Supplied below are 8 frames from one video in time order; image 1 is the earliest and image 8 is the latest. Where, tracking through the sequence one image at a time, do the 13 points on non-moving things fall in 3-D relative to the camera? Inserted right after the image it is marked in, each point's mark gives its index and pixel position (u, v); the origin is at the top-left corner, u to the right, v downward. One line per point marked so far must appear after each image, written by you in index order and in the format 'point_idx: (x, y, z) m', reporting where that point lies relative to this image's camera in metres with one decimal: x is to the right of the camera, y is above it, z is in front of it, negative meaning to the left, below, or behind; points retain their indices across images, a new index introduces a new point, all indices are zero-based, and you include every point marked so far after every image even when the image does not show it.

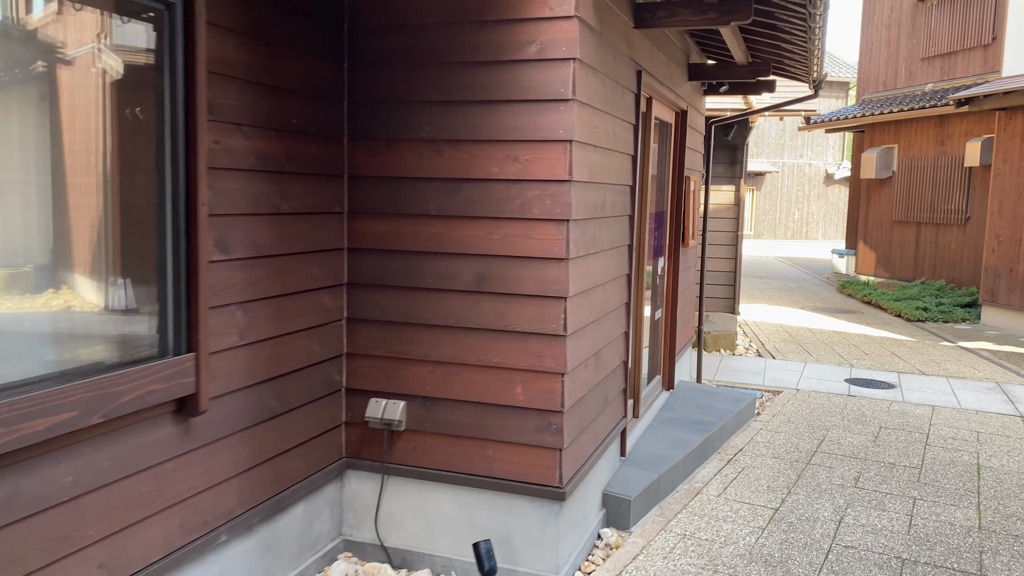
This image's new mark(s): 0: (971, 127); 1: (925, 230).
0: (+7.3, +2.6, +13.4) m
1: (+7.1, +1.0, +14.5) m
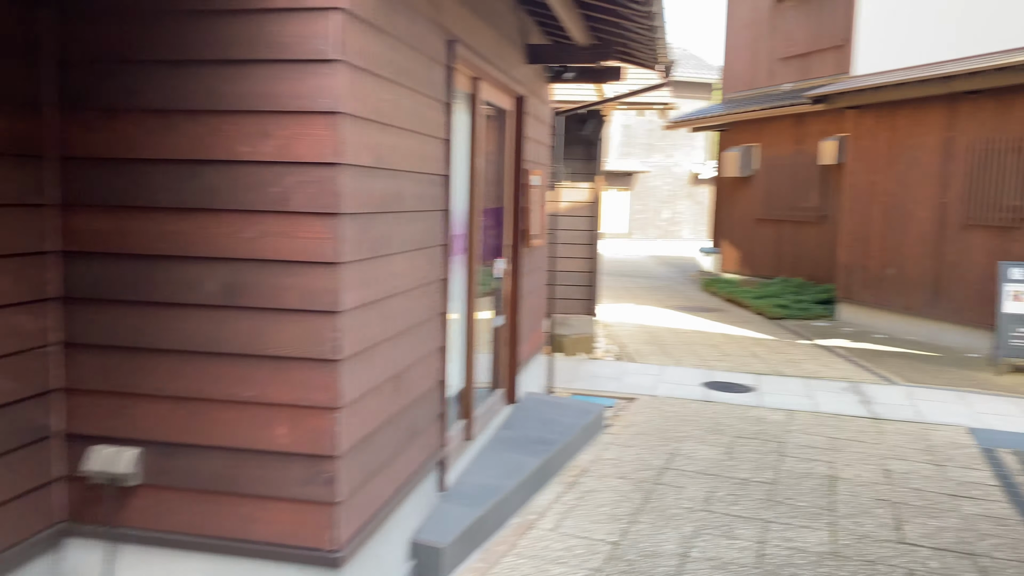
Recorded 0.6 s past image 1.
0: (+5.1, +2.6, +13.6) m
1: (+4.8, +1.0, +14.7) m
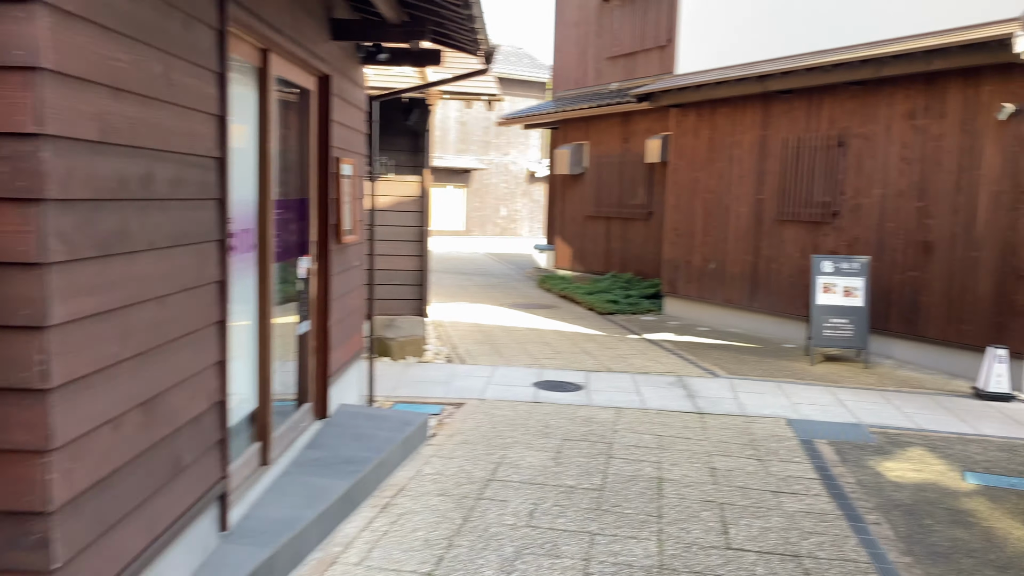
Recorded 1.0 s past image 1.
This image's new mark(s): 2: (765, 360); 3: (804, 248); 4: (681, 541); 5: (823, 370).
0: (+2.3, +2.7, +13.8) m
1: (+1.8, +1.1, +14.8) m
2: (+2.7, -0.8, +8.9) m
3: (+3.5, +0.5, +10.1) m
4: (+0.8, -1.2, +4.0) m
5: (+3.2, -0.8, +8.5) m
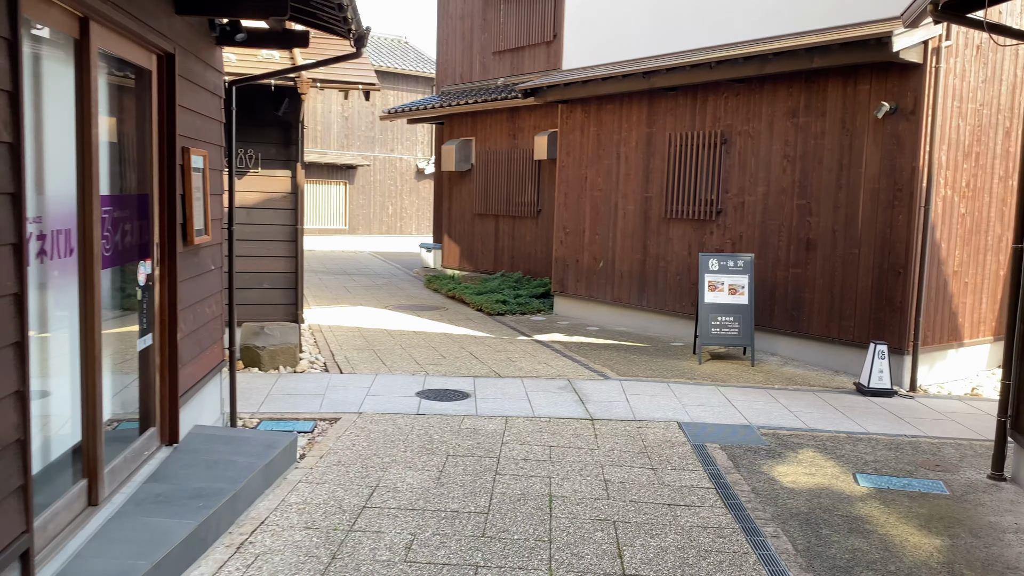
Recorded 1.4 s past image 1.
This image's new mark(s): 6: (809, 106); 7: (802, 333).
0: (+0.4, +2.7, +13.6) m
1: (-0.2, +1.1, +14.5) m
2: (+1.5, -0.8, +8.8) m
3: (+2.1, +0.5, +10.0) m
4: (+0.3, -1.2, +3.7) m
5: (+2.0, -0.8, +8.5) m
6: (+3.1, +1.9, +8.7) m
7: (+3.1, -0.5, +8.8) m
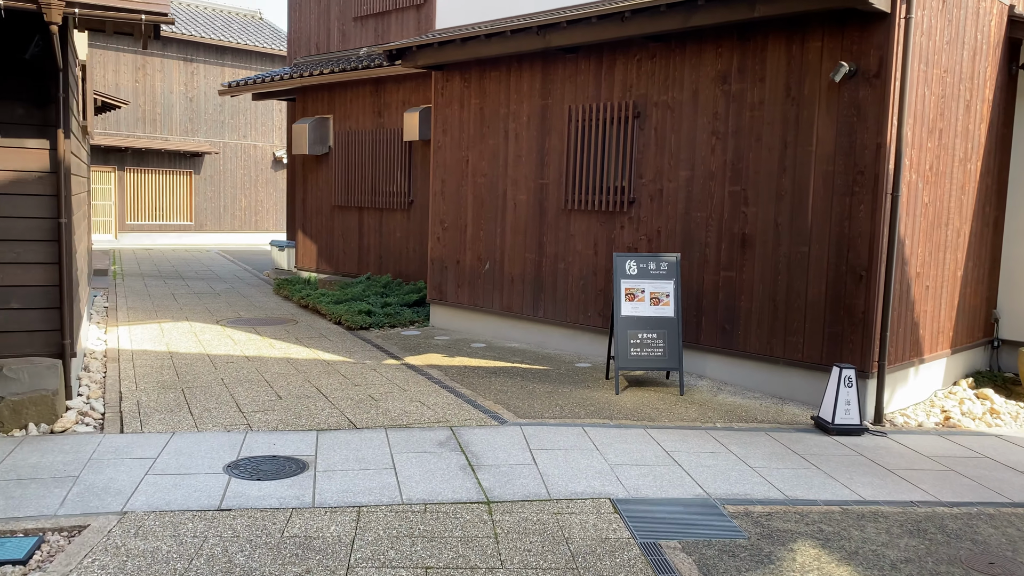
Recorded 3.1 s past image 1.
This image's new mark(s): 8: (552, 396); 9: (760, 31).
0: (-1.4, +2.6, +11.4) m
1: (-2.1, +1.1, +12.3) m
2: (+0.4, -0.8, +6.9) m
3: (+0.8, +0.4, +8.2) m
4: (-0.1, -1.4, +1.7) m
5: (+1.0, -0.9, +6.6) m
6: (+1.9, +1.8, +7.0) m
7: (+1.9, -0.5, +7.2) m
8: (+0.3, -0.9, +6.6) m
9: (+2.0, +2.1, +6.9) m
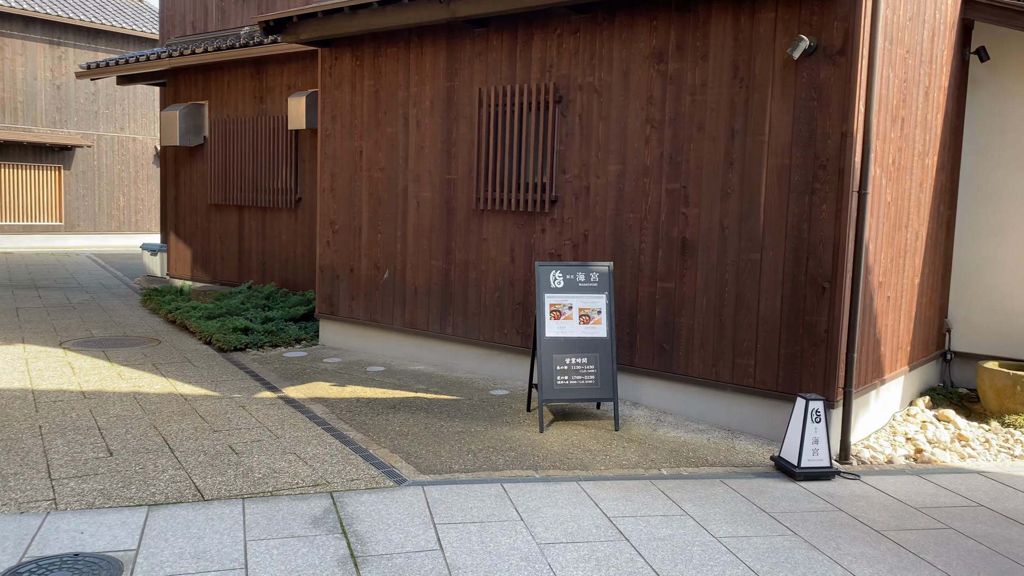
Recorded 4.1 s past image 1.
0: (-2.6, +2.5, +10.0) m
1: (-3.4, +0.9, +10.8) m
2: (-0.3, -0.9, +5.7) m
3: (0.0, +0.3, +7.0) m
4: (-0.2, -1.5, +0.4) m
5: (+0.3, -1.0, +5.5) m
6: (+1.2, +1.7, +6.0) m
7: (+1.2, -0.6, +6.1) m
8: (-0.3, -1.0, +5.4) m
9: (+1.3, +2.0, +5.9) m
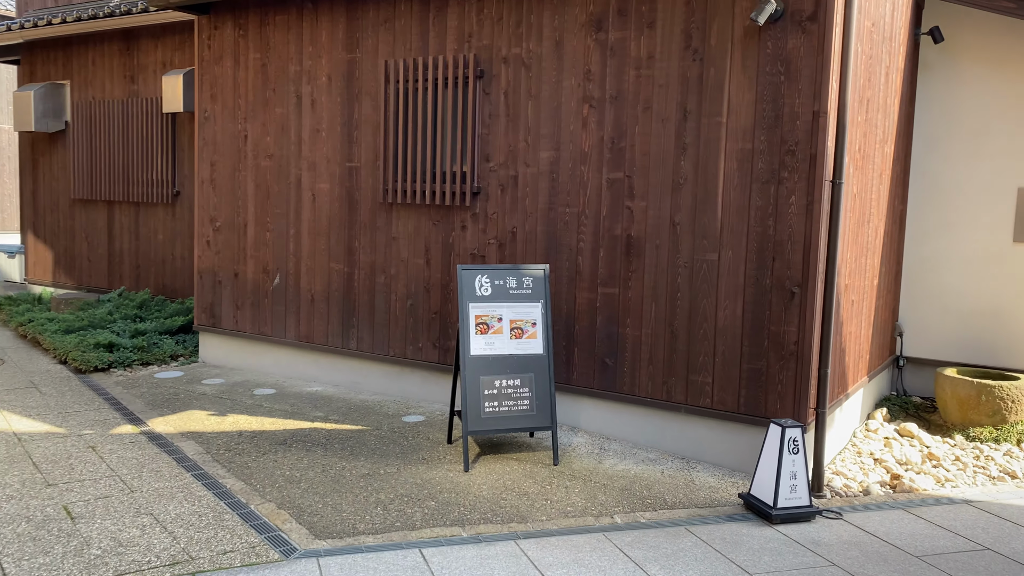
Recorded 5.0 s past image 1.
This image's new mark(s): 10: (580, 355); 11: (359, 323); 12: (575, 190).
0: (-3.6, +2.4, +8.7) m
1: (-4.4, +0.8, +9.4) m
2: (-0.7, -1.0, +4.7) m
3: (-0.6, +0.3, +6.0) m
4: (0.0, -1.5, -0.5) m
5: (-0.1, -1.0, +4.5) m
6: (+0.7, +1.7, +5.1) m
7: (+0.7, -0.7, +5.3) m
8: (-0.7, -1.0, +4.4) m
9: (+0.8, +2.0, +5.0) m
10: (+0.4, -0.4, +5.4) m
11: (-1.2, -0.3, +6.4) m
12: (+0.4, +0.6, +5.4) m
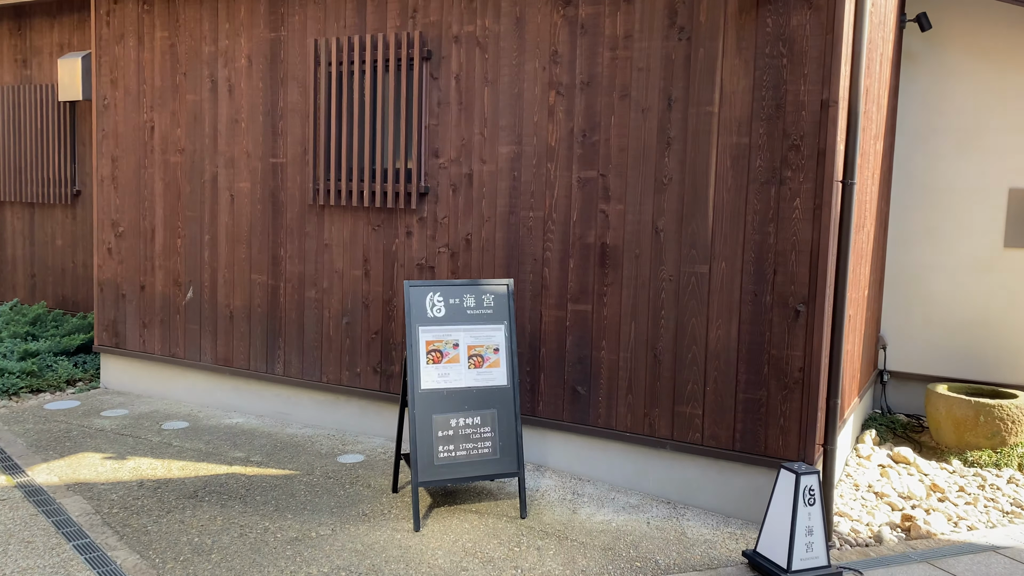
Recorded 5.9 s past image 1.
0: (-4.1, +2.3, +7.6) m
1: (-4.9, +0.7, +8.3) m
2: (-0.9, -1.1, +3.8) m
3: (-0.9, +0.2, +5.2) m
4: (+0.2, -1.7, -1.3) m
5: (-0.3, -1.1, +3.8) m
6: (+0.5, +1.6, +4.4) m
7: (+0.5, -0.8, +4.5) m
8: (-0.9, -1.1, +3.6) m
9: (+0.6, +1.9, +4.3) m
10: (+0.2, -0.5, +4.7) m
11: (-1.5, -0.4, +5.5) m
12: (+0.1, +0.5, +4.6) m
